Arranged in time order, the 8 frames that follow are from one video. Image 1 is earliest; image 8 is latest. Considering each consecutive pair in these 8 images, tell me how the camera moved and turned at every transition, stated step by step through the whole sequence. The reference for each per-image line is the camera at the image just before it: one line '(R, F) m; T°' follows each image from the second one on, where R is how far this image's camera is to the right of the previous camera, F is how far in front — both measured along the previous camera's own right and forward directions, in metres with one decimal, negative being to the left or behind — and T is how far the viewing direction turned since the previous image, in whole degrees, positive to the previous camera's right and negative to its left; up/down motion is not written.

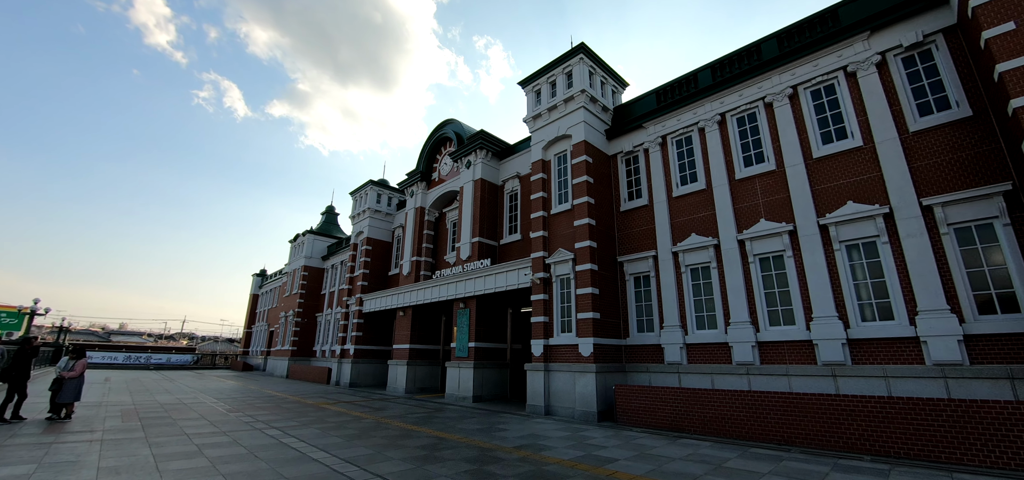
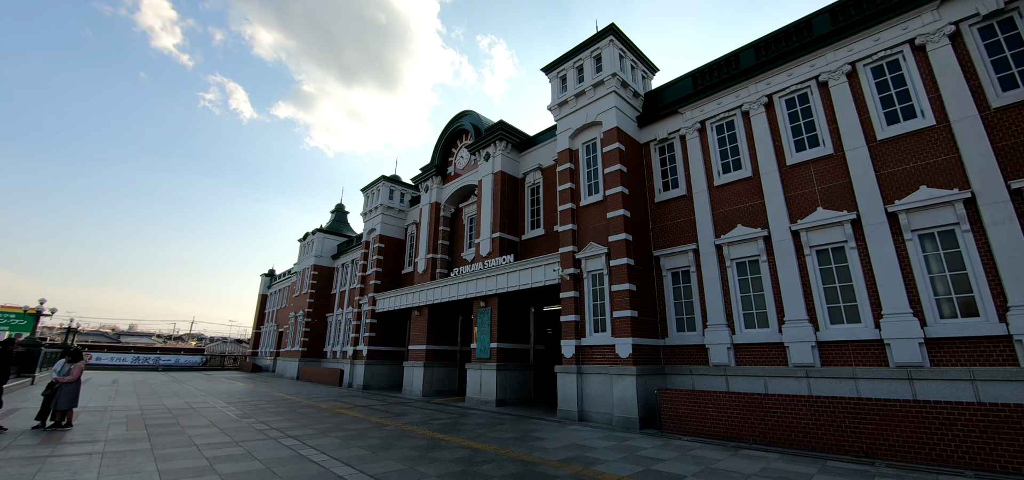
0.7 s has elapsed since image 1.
(-0.8, +1.0) m; -1°
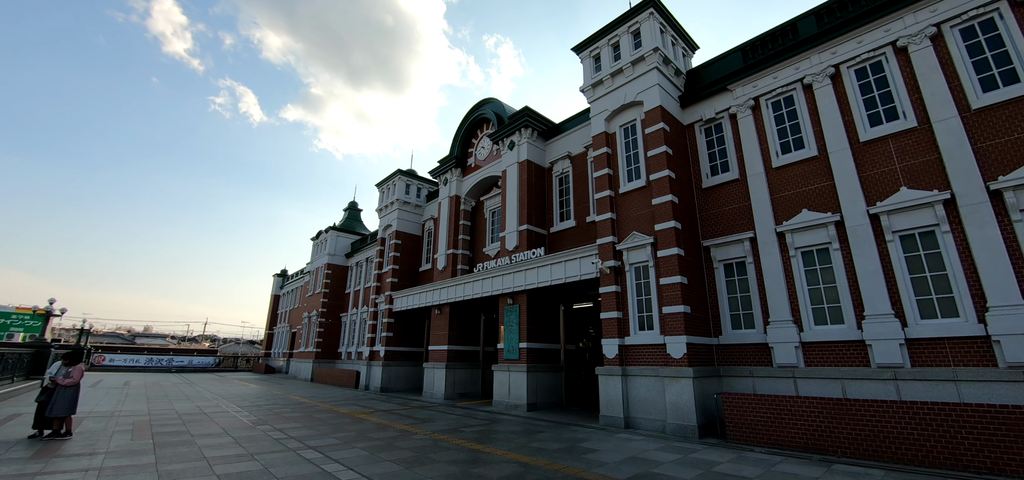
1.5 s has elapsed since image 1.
(-0.8, +1.2) m; -1°
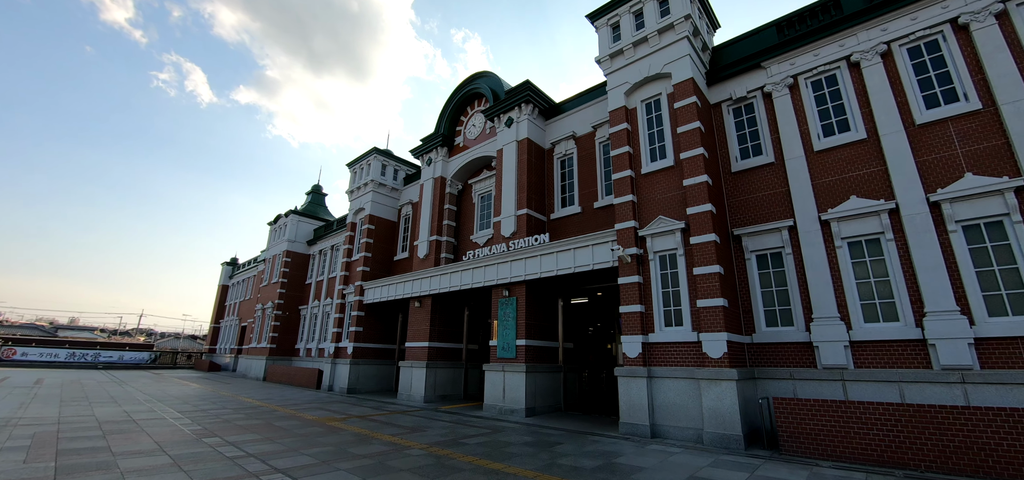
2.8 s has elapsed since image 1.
(-1.3, +1.8) m; +5°
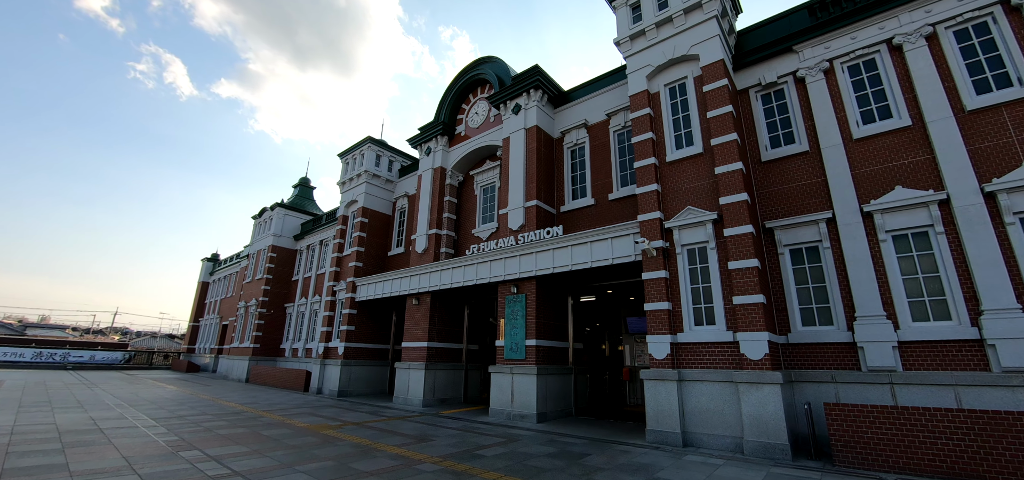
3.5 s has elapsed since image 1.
(-0.8, +1.0) m; +2°
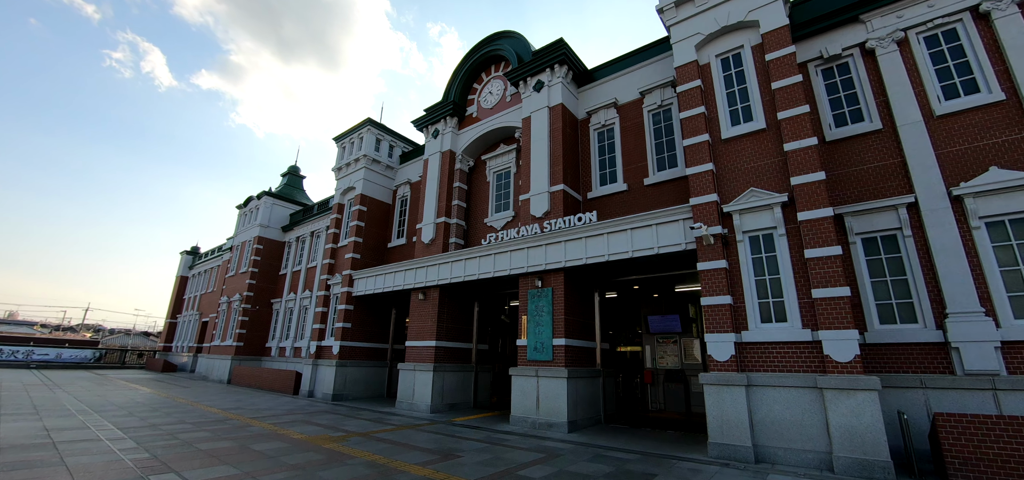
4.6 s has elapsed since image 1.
(-1.2, +1.4) m; +2°
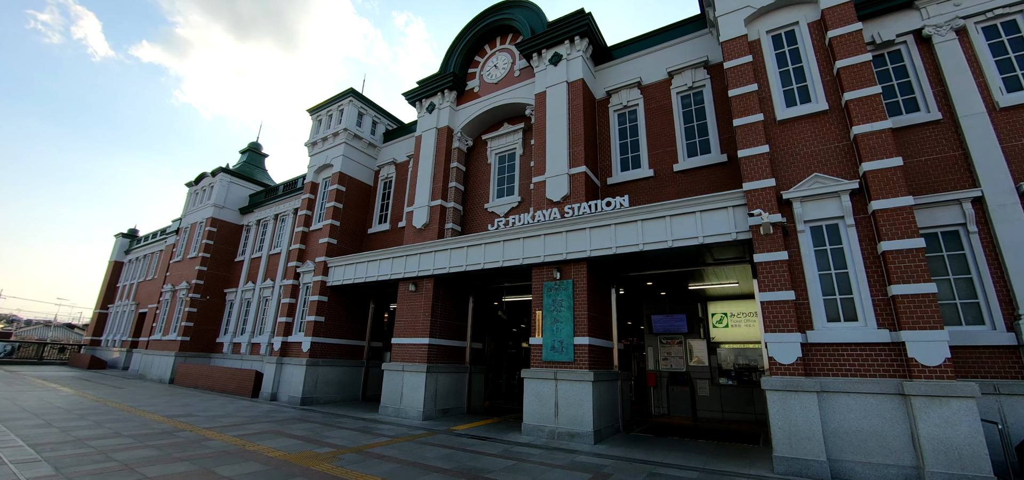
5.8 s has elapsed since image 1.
(-1.5, +1.5) m; +6°
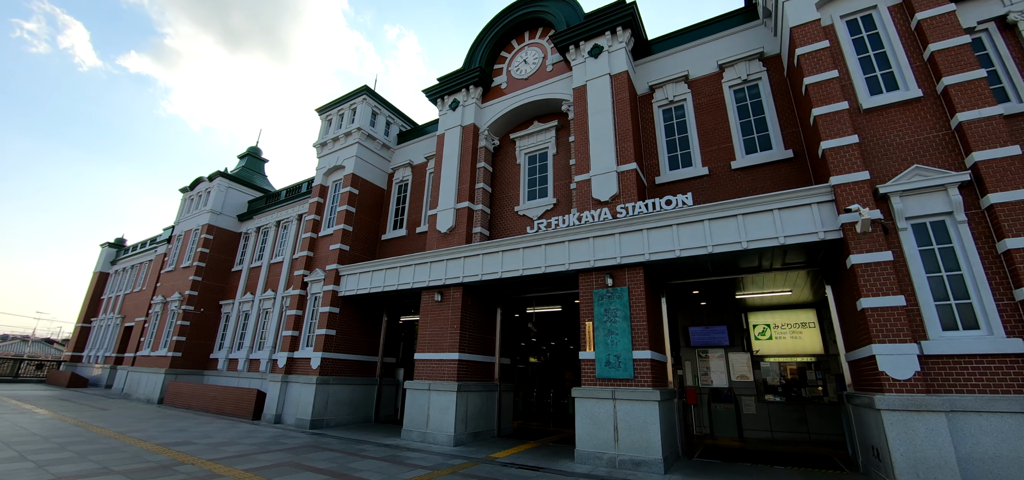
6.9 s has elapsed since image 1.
(-1.4, +1.1) m; +1°
